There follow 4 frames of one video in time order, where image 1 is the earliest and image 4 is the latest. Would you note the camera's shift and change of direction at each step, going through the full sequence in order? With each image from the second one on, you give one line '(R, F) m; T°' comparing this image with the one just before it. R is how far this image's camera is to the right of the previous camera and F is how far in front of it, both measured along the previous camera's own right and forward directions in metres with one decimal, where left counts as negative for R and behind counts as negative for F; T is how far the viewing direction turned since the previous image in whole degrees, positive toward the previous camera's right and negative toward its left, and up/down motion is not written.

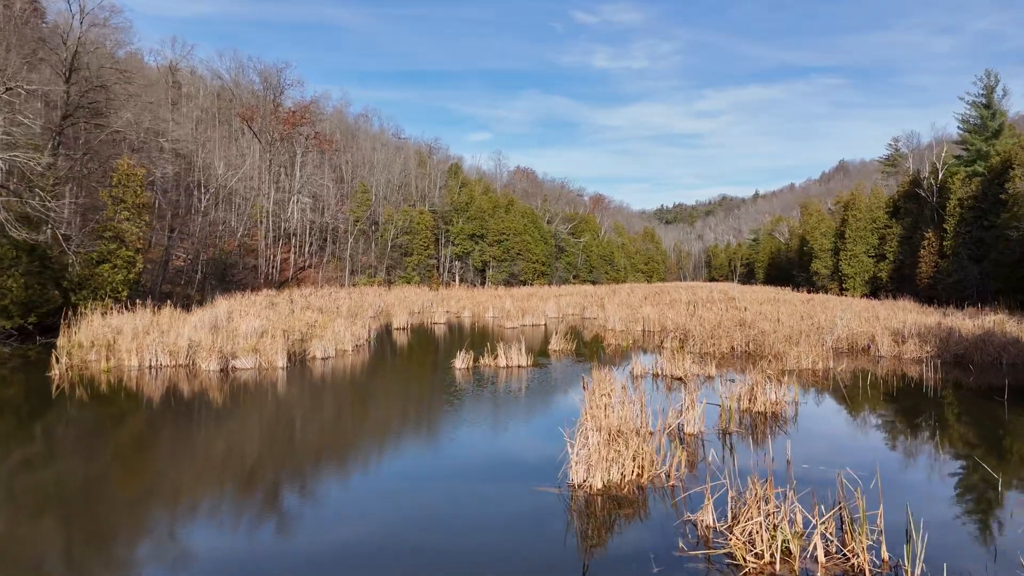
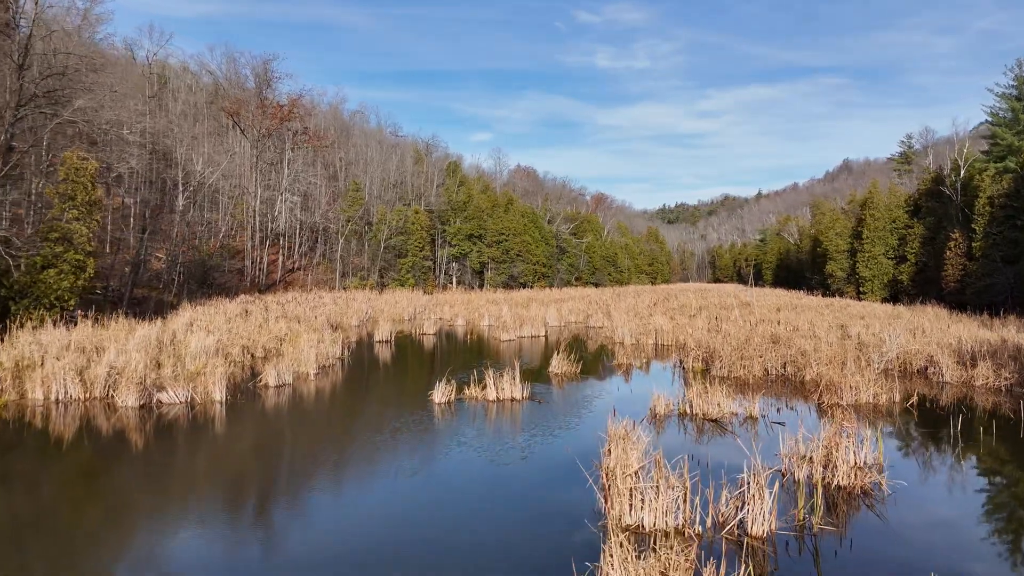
(+0.1, +1.9) m; 0°
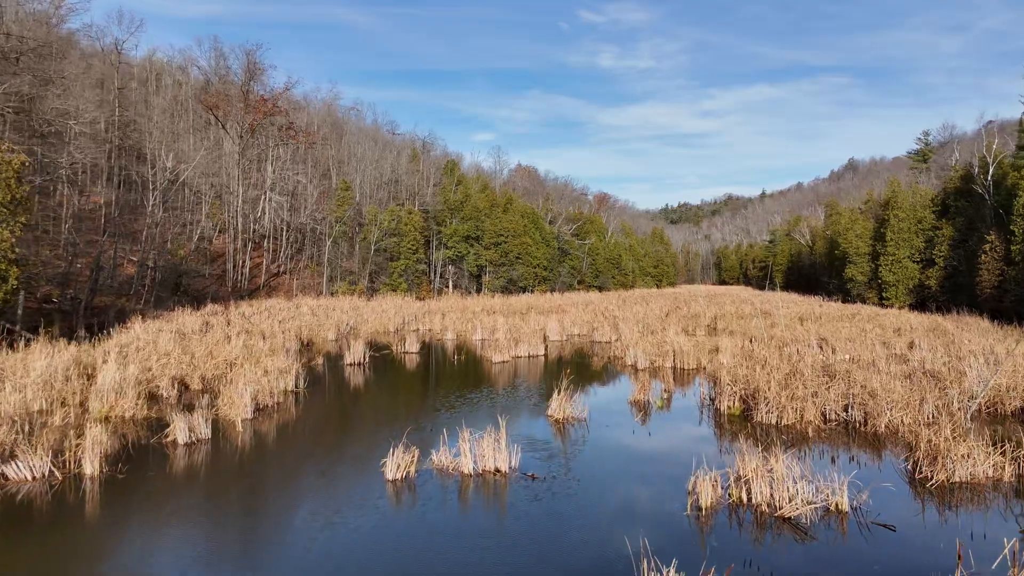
(+0.2, +2.3) m; 0°
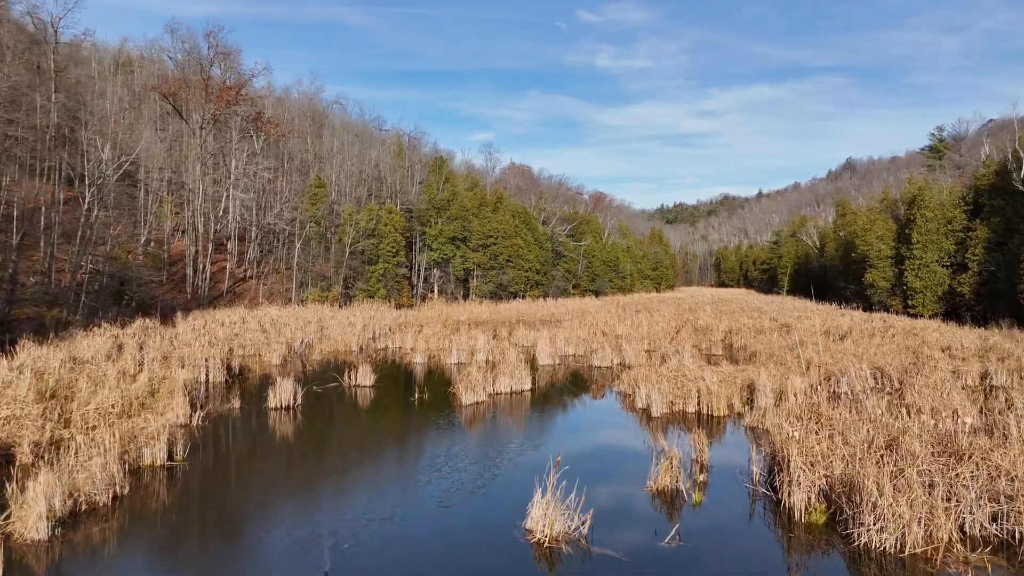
(+0.3, +3.1) m; 0°
